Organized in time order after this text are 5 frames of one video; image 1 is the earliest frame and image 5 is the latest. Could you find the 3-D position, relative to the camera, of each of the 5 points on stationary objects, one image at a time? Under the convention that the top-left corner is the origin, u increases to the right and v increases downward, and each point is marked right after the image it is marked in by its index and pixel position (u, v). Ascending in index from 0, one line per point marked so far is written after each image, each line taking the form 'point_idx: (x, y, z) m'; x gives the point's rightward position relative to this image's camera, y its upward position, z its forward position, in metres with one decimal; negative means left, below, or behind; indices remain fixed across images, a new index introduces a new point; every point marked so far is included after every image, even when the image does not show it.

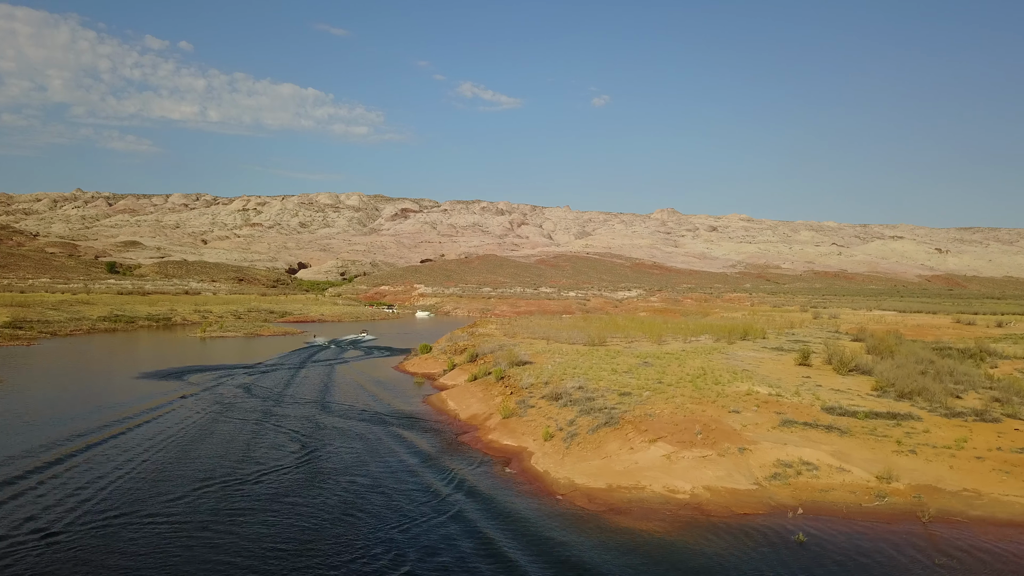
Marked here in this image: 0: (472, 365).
0: (-1.4, -2.7, +19.7) m
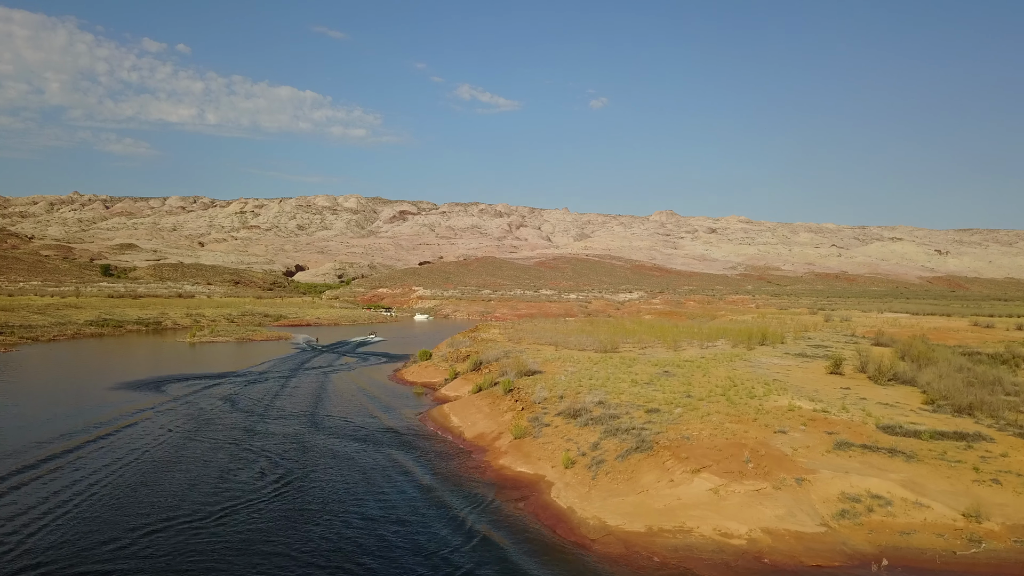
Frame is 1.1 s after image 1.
0: (-1.1, -2.7, +18.2) m
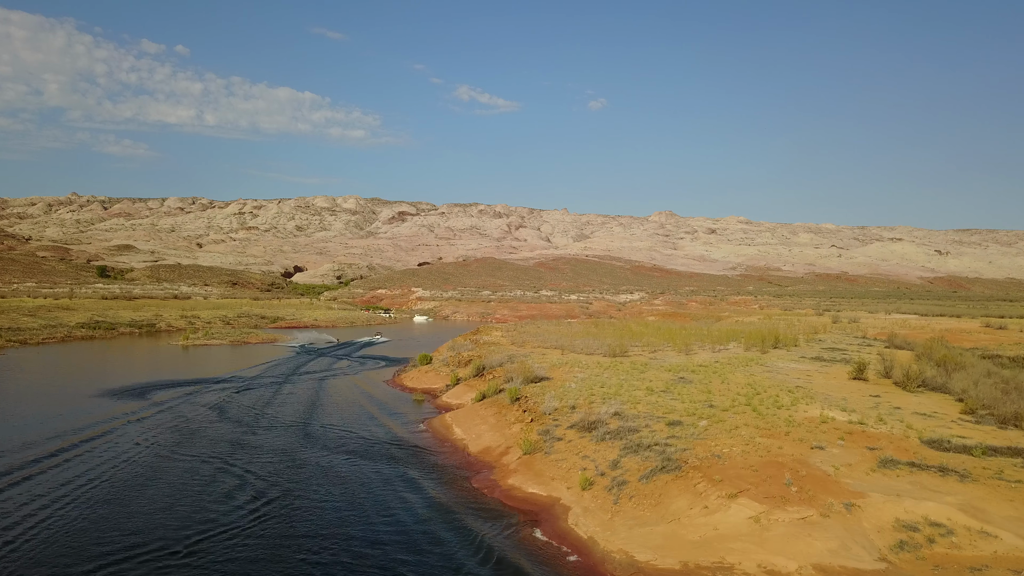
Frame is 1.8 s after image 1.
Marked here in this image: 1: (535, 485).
0: (-1.0, -2.8, +17.3) m
1: (+0.4, -3.2, +9.3) m
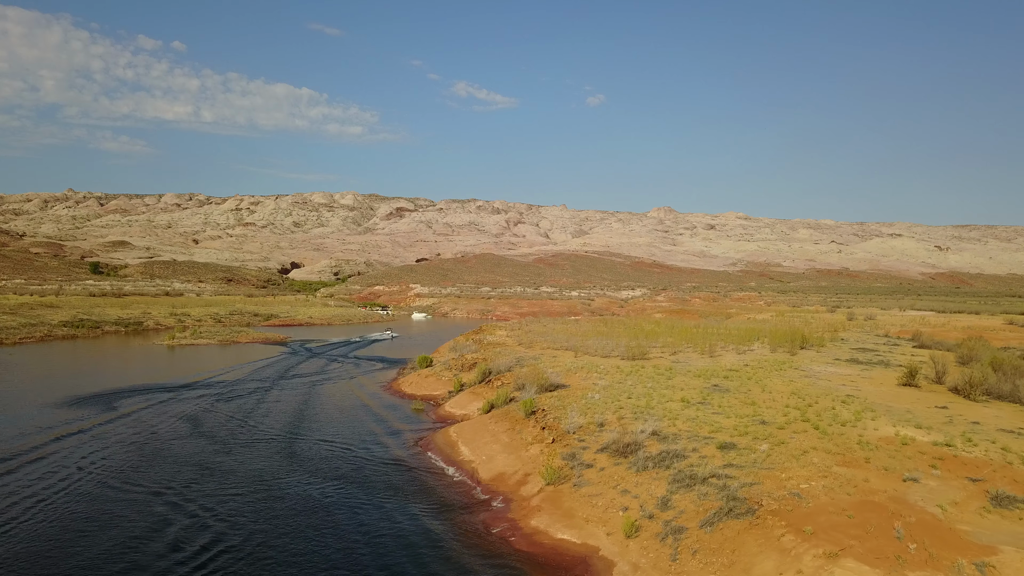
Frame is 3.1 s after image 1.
0: (-0.7, -2.7, +15.5) m
1: (+0.7, -3.1, +7.5) m
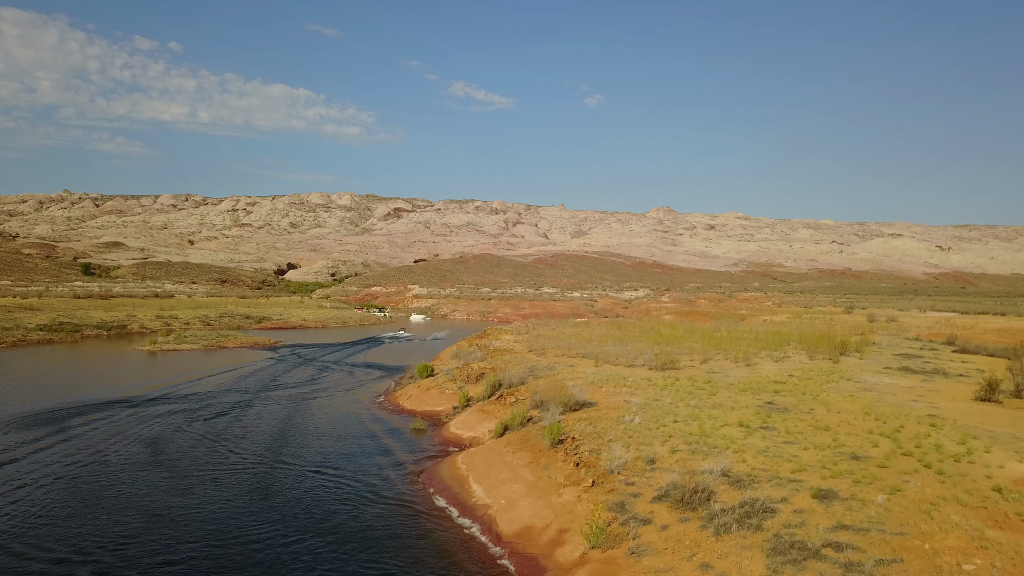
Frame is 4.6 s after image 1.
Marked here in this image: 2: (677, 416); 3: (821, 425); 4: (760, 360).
0: (-0.3, -2.7, +13.4) m
1: (+1.1, -3.1, +5.4) m
2: (+3.0, -2.3, +10.6) m
3: (+5.4, -2.4, +10.0) m
4: (+7.9, -2.3, +18.2) m
